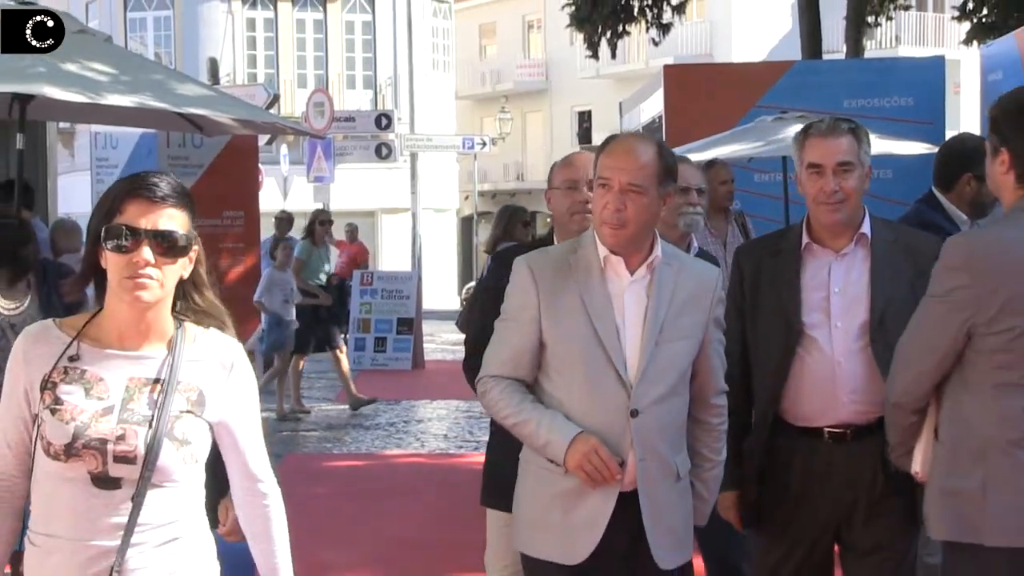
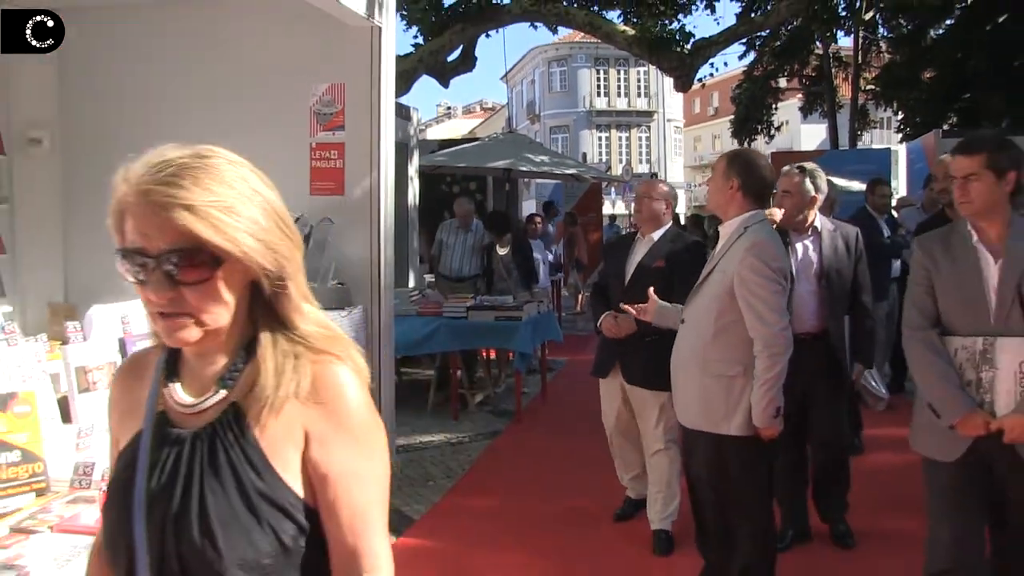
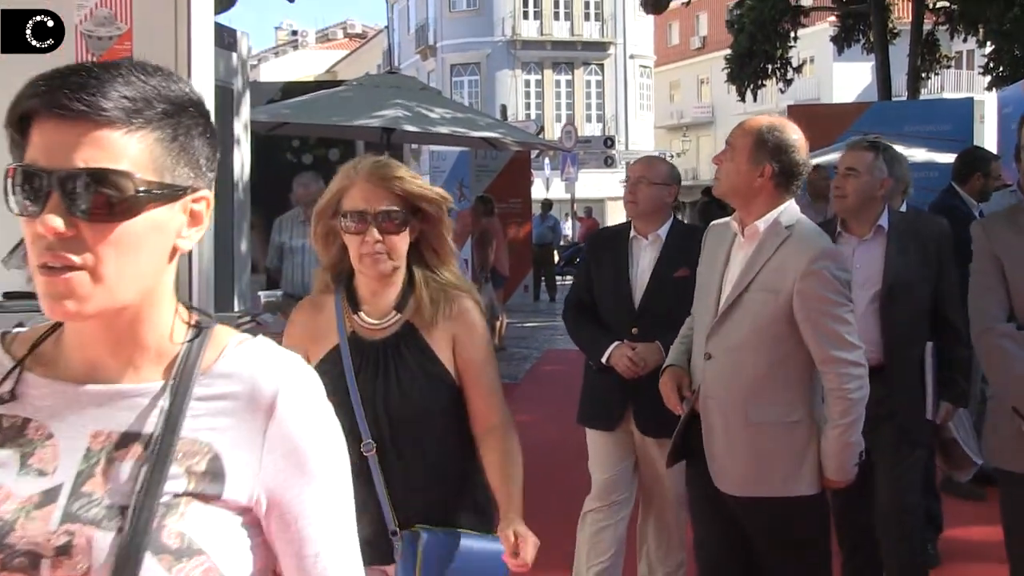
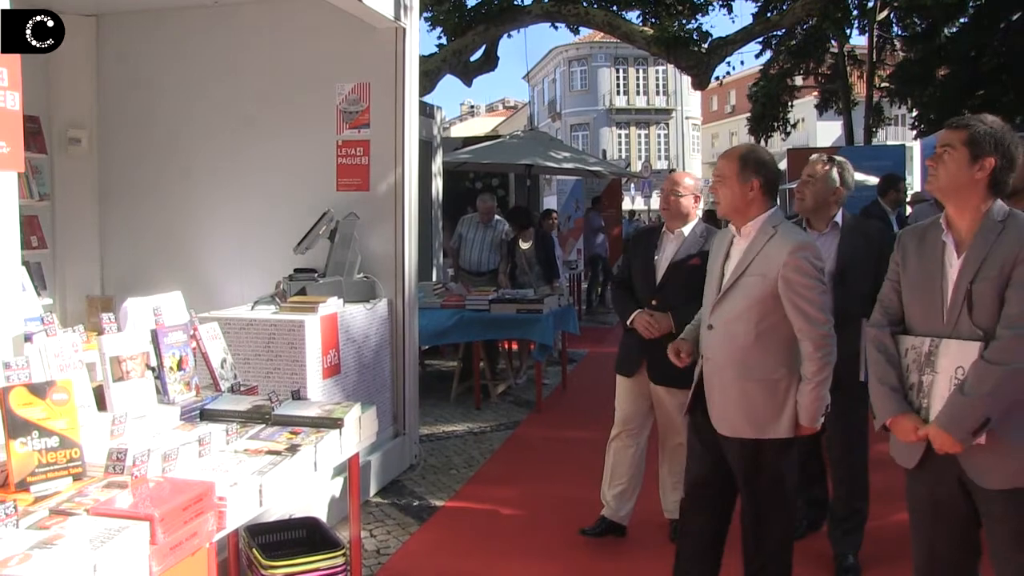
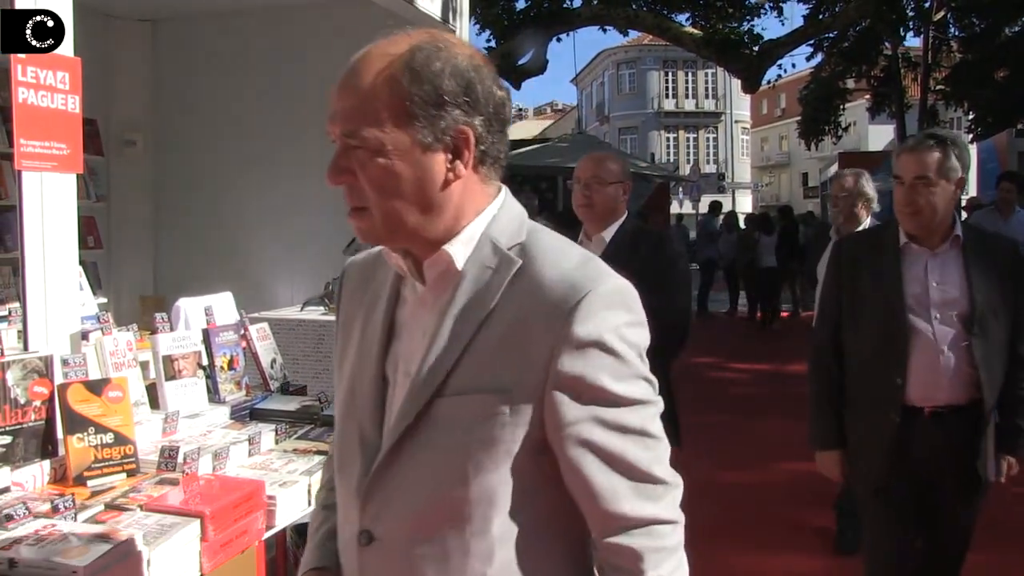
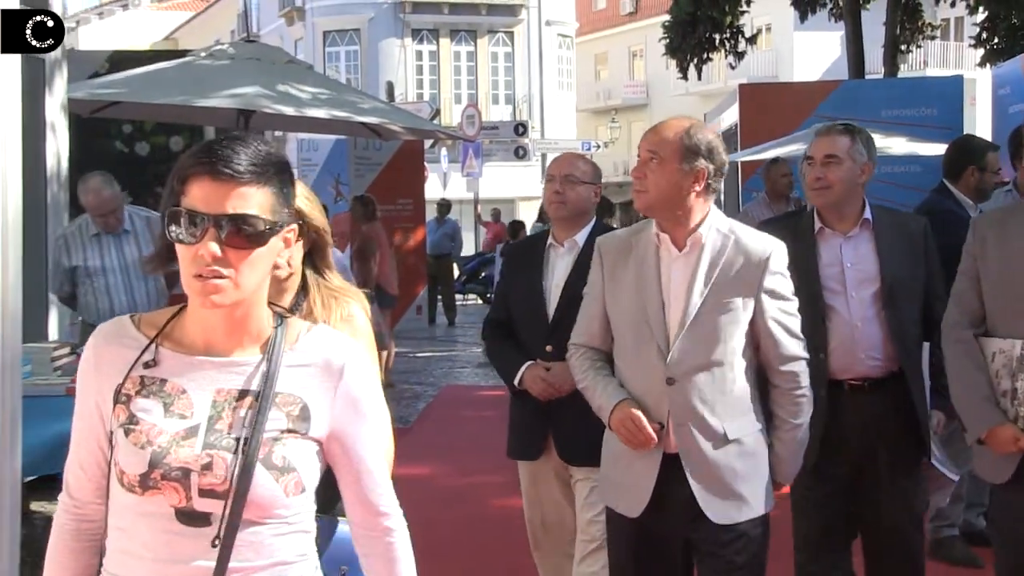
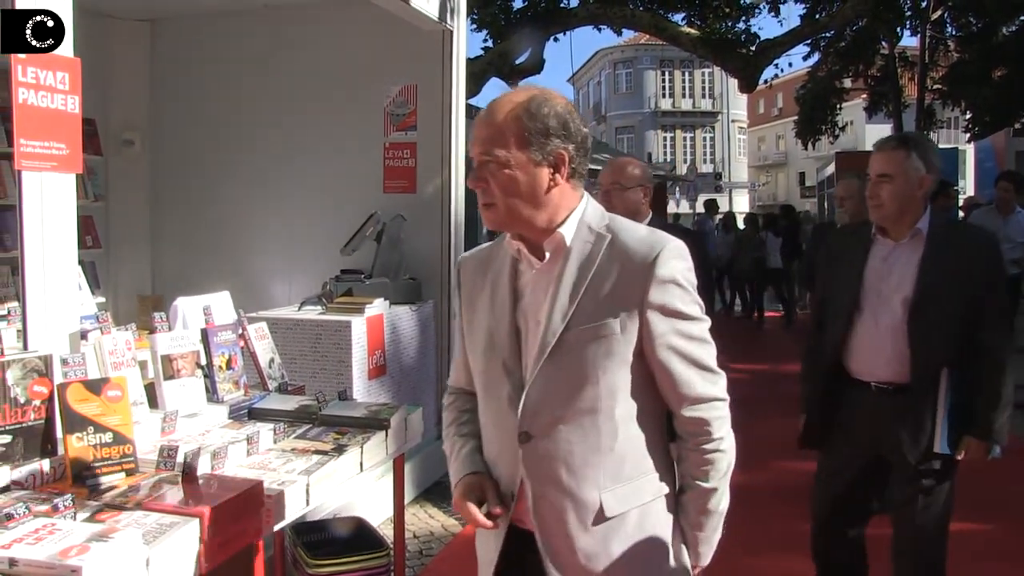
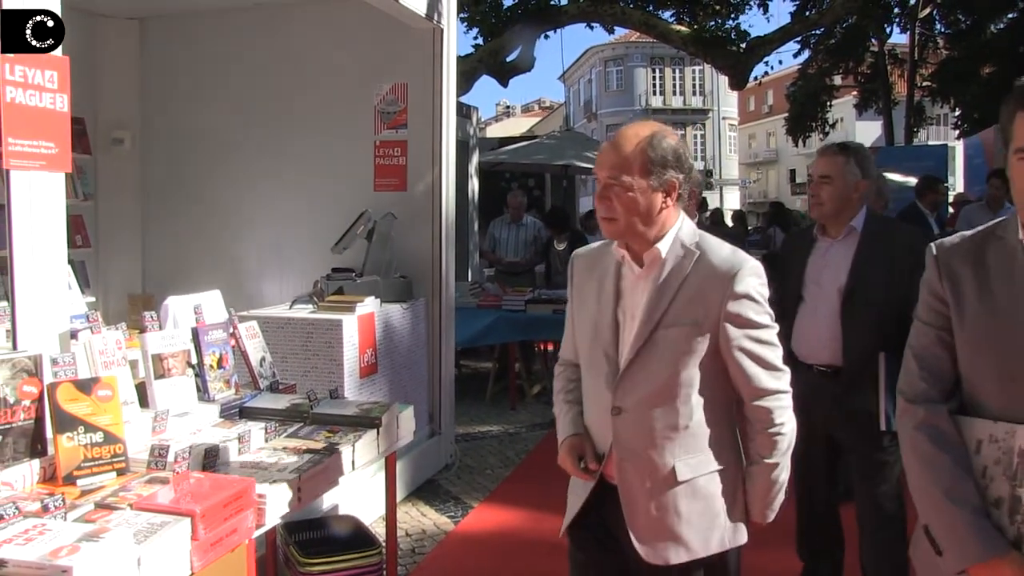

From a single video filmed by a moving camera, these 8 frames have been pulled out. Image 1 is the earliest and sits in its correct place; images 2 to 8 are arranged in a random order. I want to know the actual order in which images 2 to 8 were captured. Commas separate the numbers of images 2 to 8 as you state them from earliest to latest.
6, 3, 2, 4, 8, 7, 5
